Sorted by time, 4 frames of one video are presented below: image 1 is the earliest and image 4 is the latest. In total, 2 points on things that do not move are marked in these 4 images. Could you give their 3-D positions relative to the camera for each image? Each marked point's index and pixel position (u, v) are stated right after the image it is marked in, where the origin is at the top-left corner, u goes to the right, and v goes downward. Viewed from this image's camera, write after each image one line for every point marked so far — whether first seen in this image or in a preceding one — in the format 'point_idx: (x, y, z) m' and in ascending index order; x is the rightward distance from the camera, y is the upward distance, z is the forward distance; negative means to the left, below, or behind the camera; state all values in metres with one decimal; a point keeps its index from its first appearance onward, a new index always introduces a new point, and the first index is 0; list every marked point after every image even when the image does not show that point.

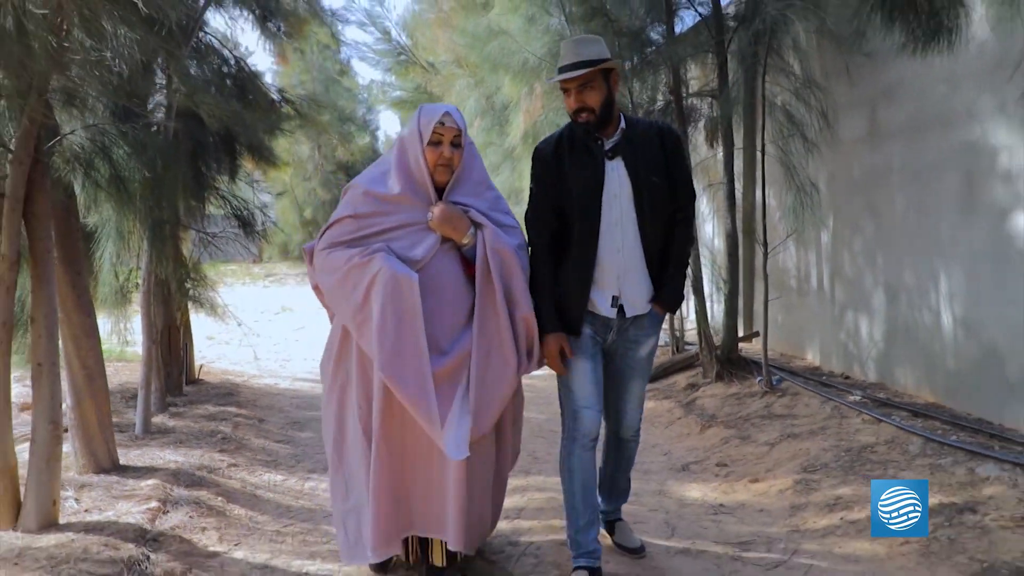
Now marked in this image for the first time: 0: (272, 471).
0: (-1.6, -1.2, +4.7) m
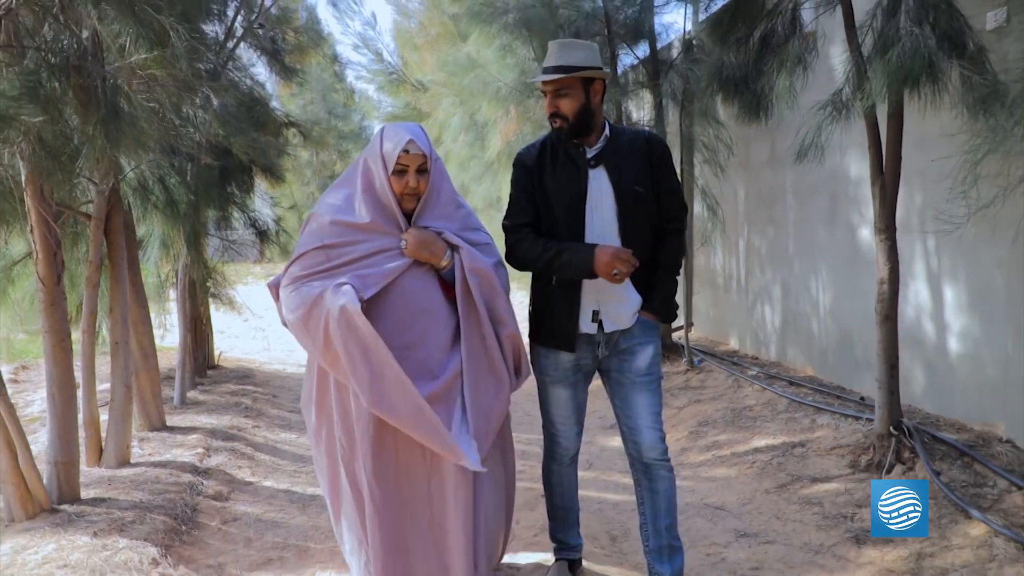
0: (-1.8, -1.2, +5.9) m
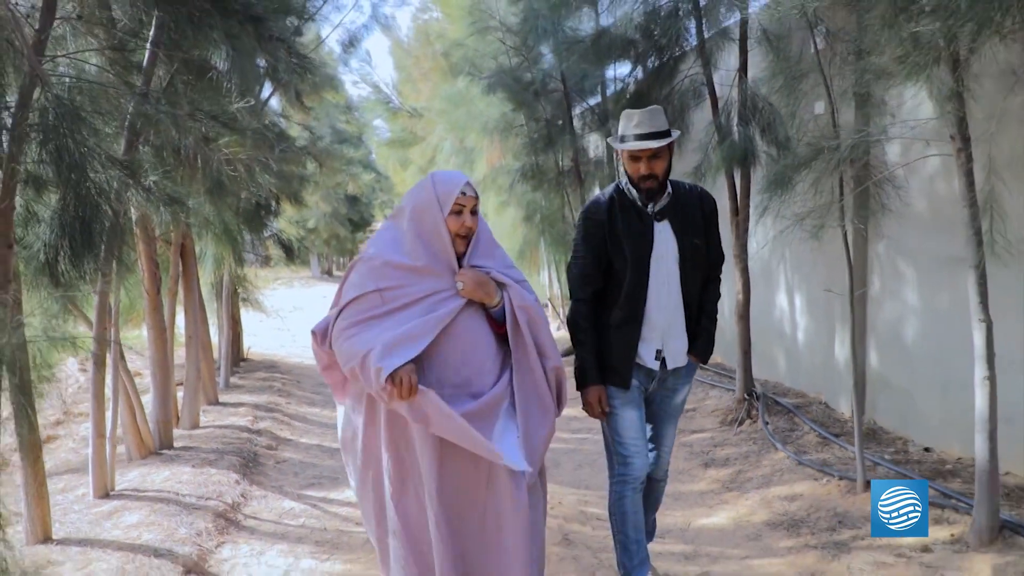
0: (-2.1, -1.2, +7.5) m
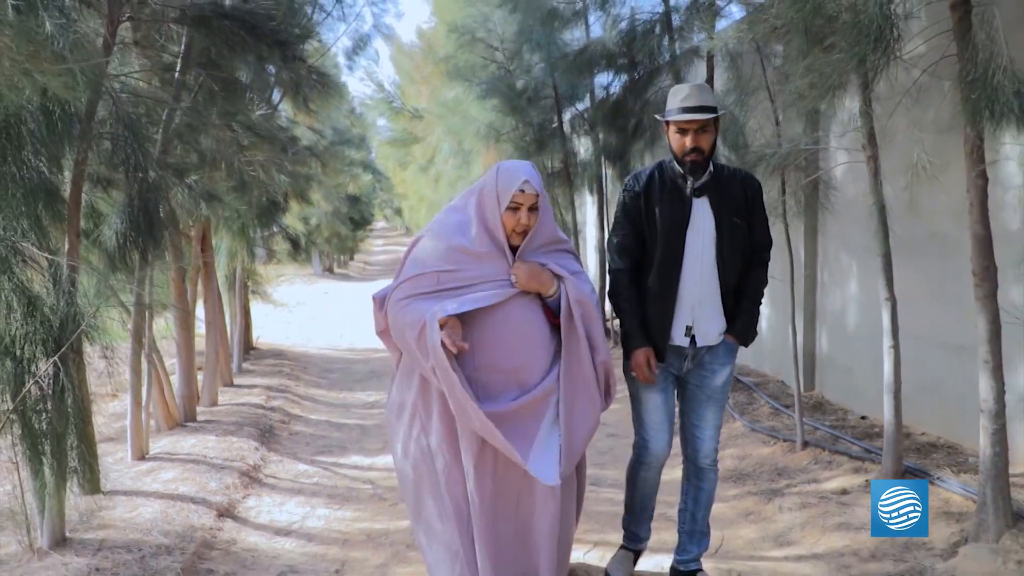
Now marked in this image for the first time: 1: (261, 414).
0: (-2.2, -1.2, +8.1) m
1: (-2.3, -1.2, +6.6) m
